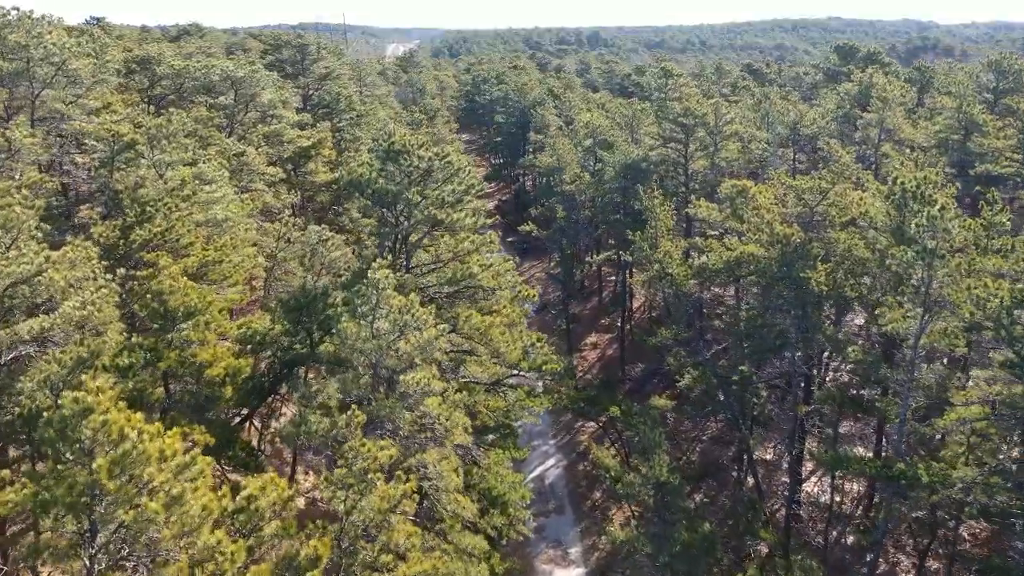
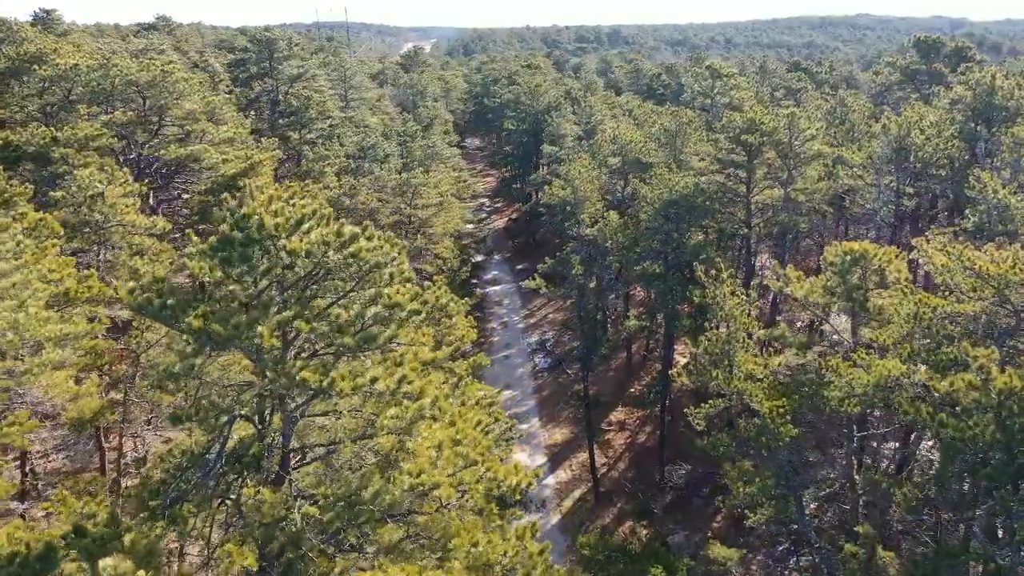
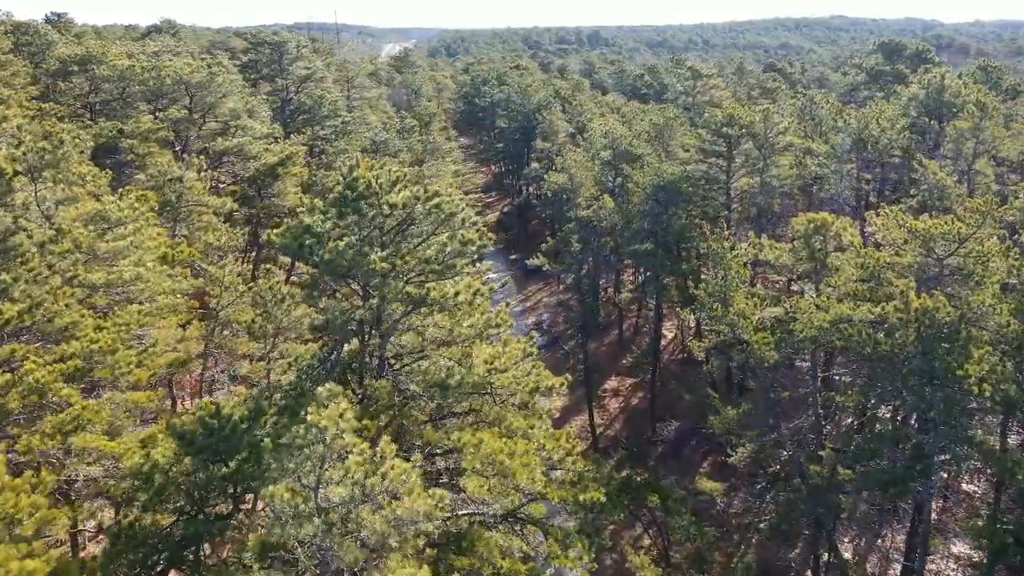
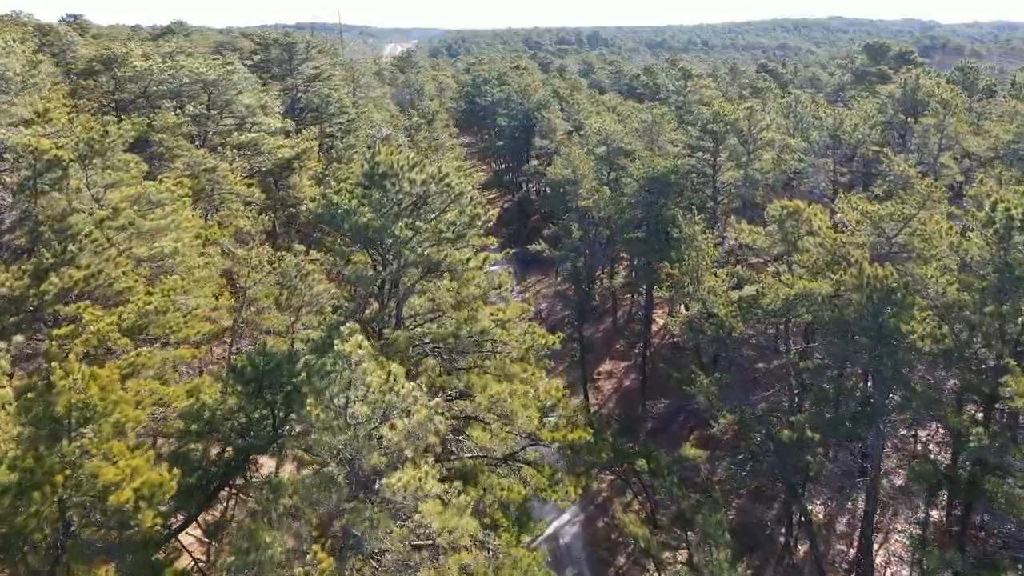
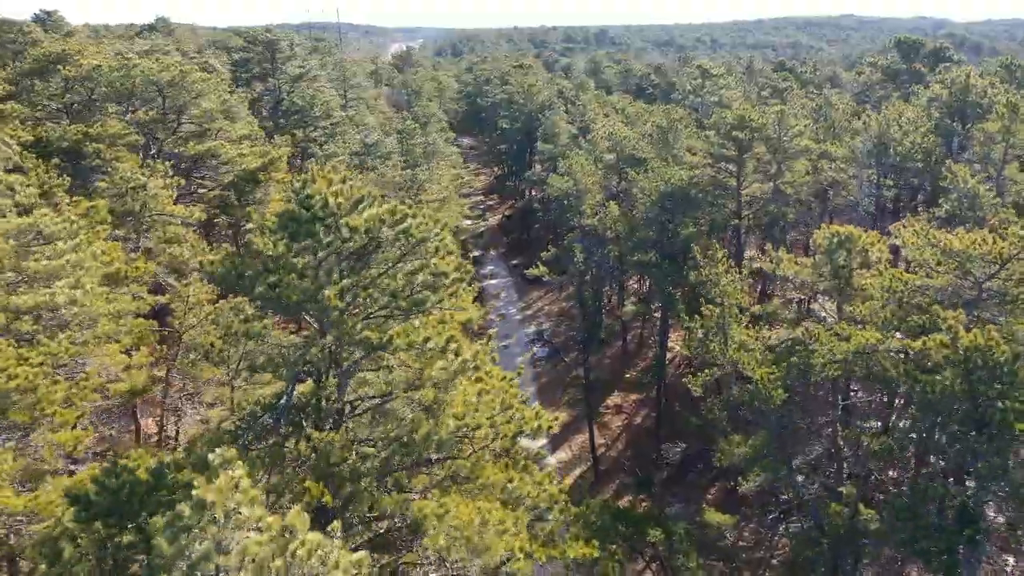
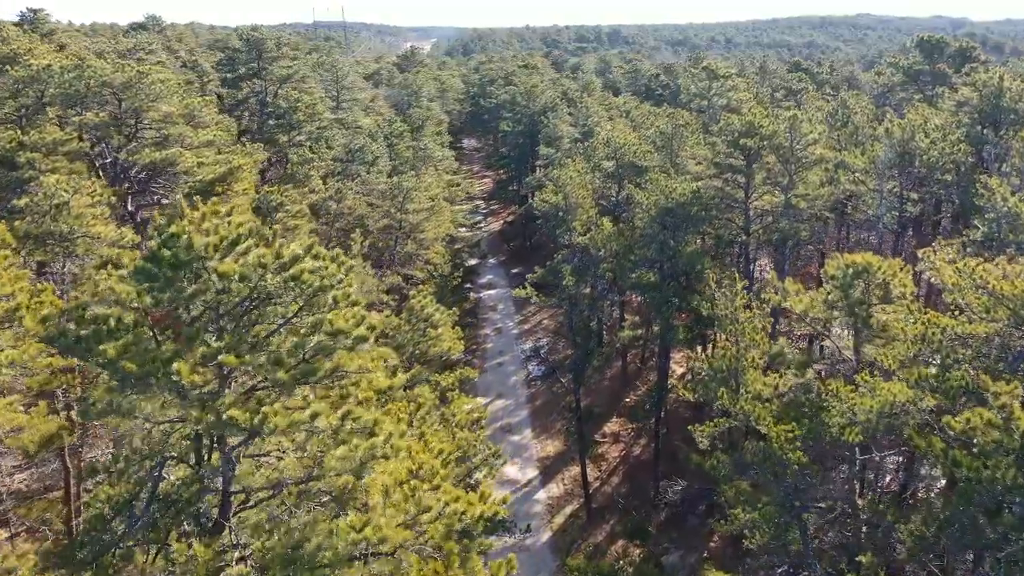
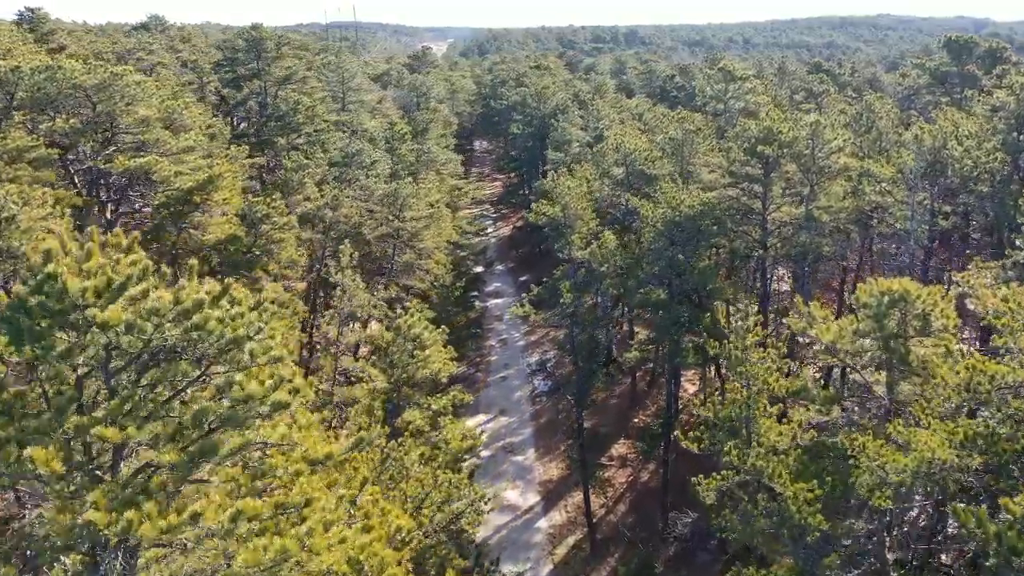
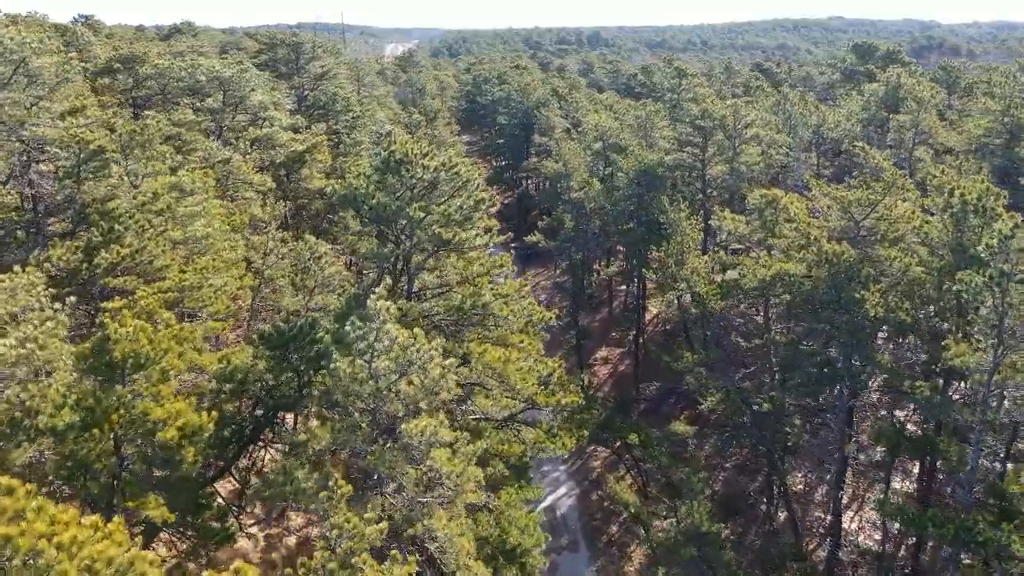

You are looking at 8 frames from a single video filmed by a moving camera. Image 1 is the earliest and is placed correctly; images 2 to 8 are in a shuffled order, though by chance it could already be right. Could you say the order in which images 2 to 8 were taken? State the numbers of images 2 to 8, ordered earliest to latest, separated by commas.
8, 4, 3, 5, 2, 6, 7
